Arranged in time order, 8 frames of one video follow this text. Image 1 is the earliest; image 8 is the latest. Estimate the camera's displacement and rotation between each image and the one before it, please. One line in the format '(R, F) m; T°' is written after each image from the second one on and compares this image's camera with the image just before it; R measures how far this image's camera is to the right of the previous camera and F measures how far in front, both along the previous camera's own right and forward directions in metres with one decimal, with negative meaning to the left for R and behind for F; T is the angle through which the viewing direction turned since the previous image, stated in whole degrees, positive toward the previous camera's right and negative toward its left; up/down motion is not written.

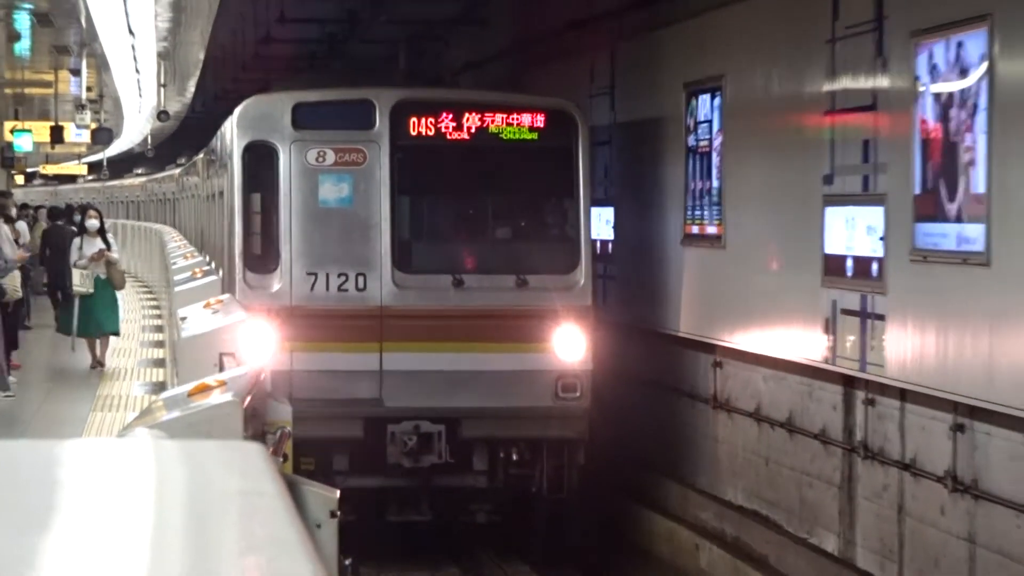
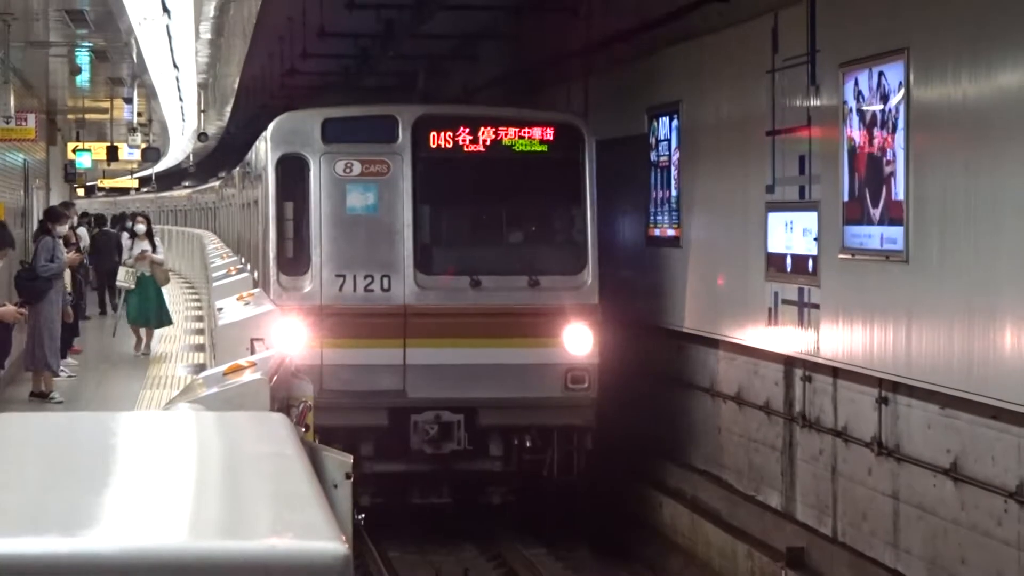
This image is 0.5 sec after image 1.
(+0.5, -0.5) m; -5°
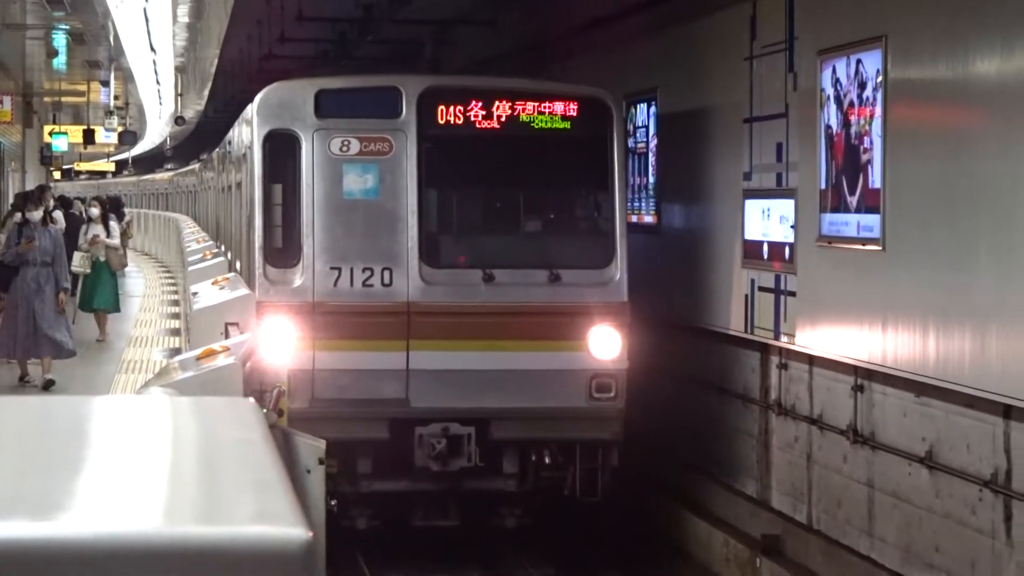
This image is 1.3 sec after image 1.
(-0.2, +0.9) m; +1°
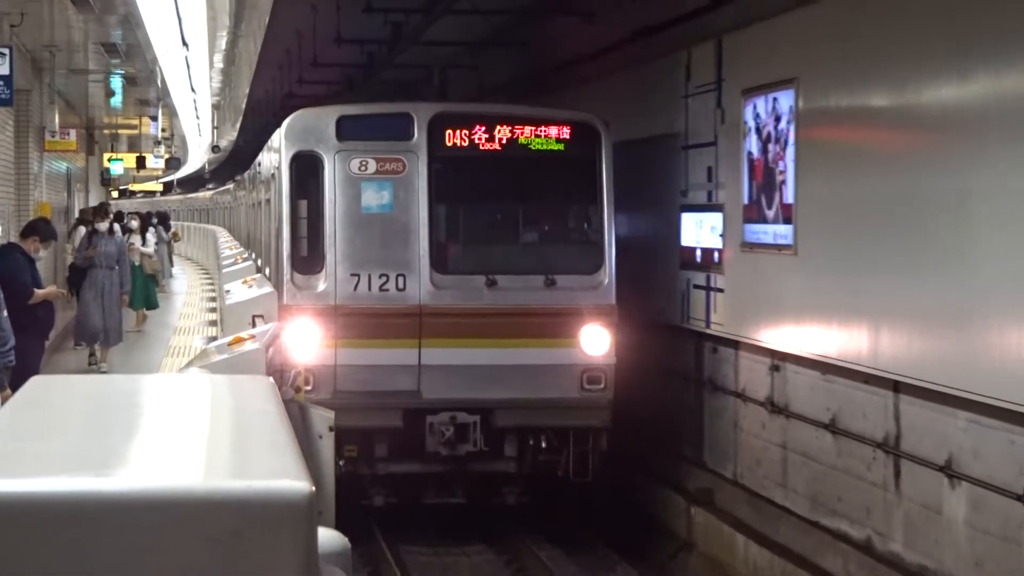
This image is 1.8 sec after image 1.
(+0.2, -0.8) m; -2°
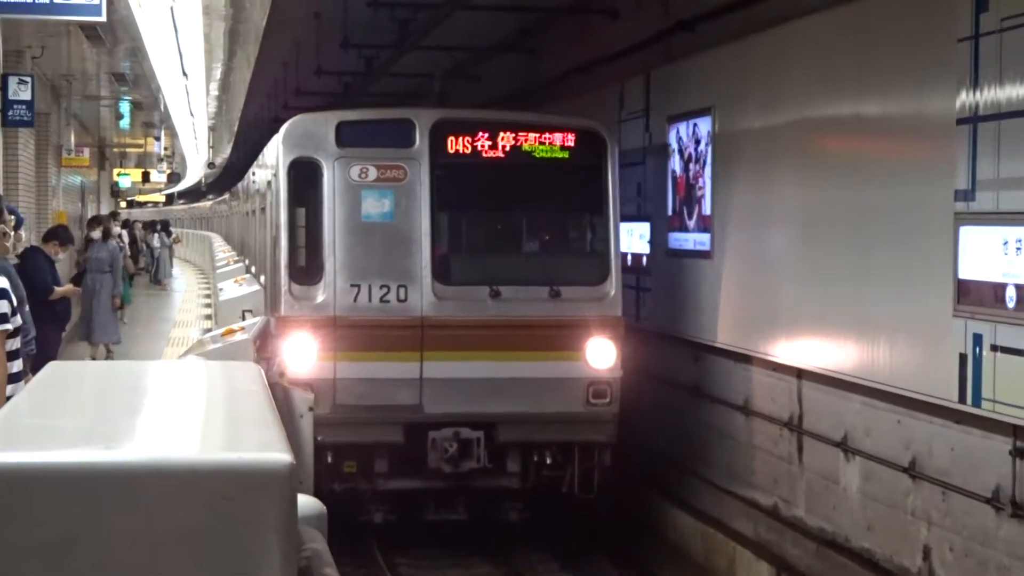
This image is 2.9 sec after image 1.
(-0.1, +0.2) m; 0°
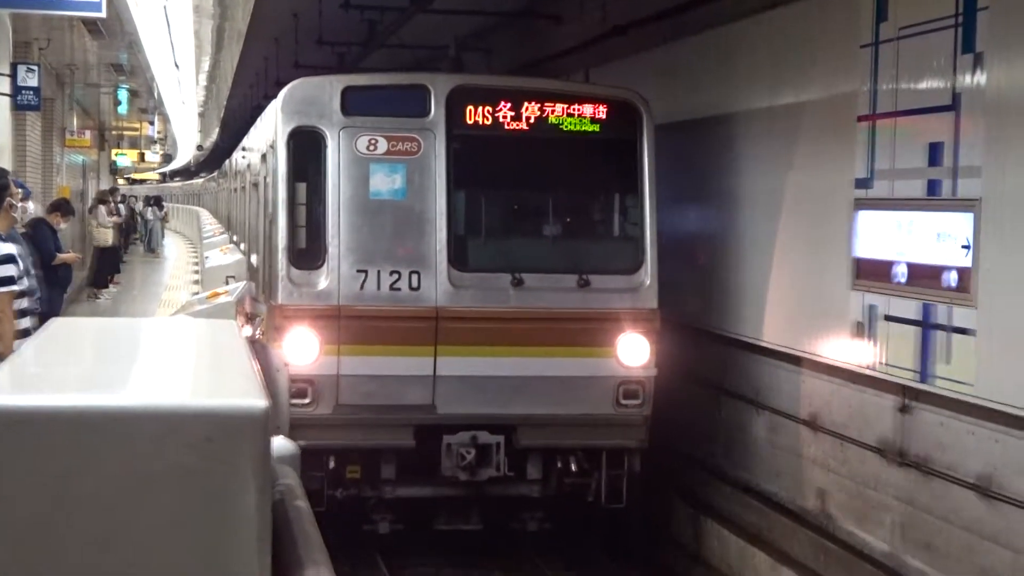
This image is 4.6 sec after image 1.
(-0.2, +0.7) m; +1°
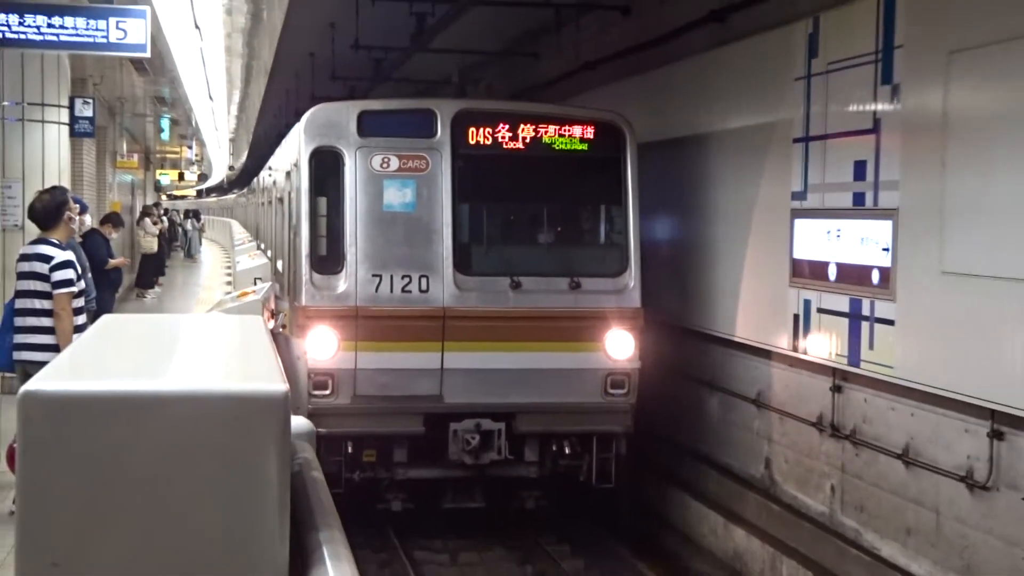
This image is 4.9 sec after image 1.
(0.0, -0.8) m; 0°
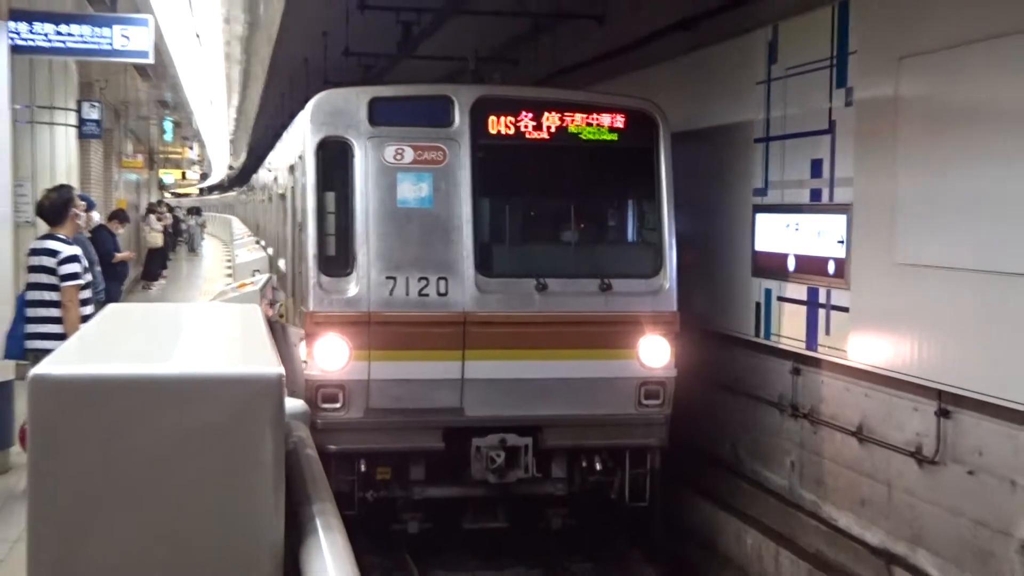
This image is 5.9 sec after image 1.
(-0.2, +0.6) m; 0°
